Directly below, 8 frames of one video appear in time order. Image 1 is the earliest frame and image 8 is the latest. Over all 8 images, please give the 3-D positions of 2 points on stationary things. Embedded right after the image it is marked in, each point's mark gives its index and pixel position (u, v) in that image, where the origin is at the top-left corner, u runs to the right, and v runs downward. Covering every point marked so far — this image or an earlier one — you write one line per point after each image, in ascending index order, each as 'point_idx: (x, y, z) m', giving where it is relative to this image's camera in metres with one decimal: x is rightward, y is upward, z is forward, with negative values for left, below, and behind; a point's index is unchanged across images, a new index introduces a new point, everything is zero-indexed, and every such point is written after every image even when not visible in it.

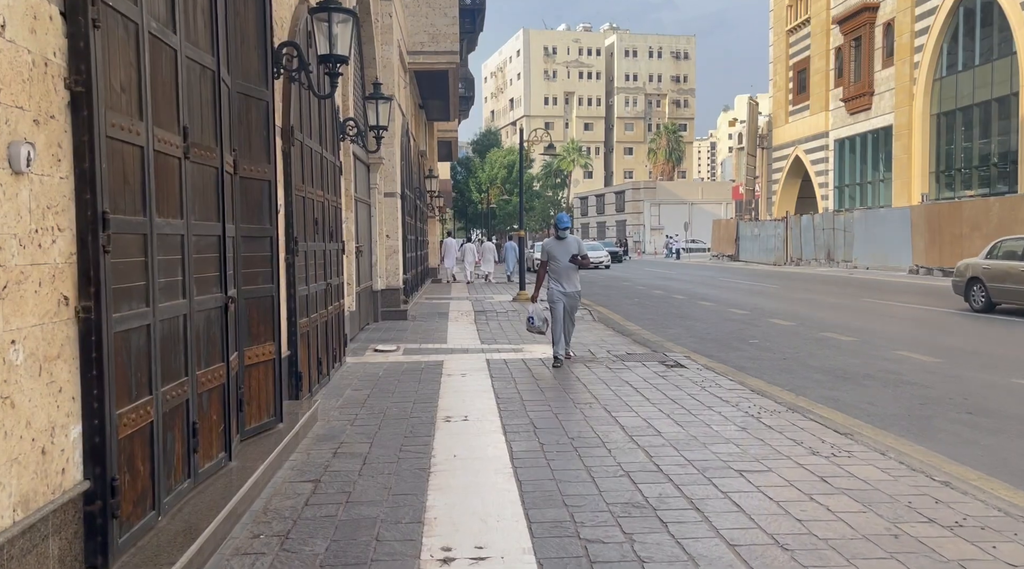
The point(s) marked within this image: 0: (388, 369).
0: (-1.4, -0.9, +9.8) m
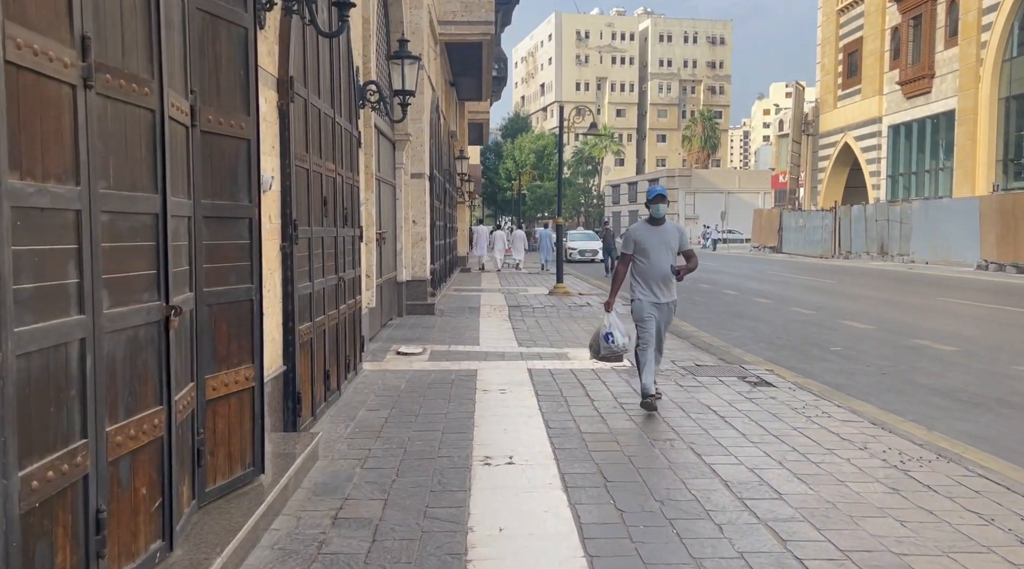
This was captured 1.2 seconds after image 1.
0: (-0.9, -0.9, +8.2) m
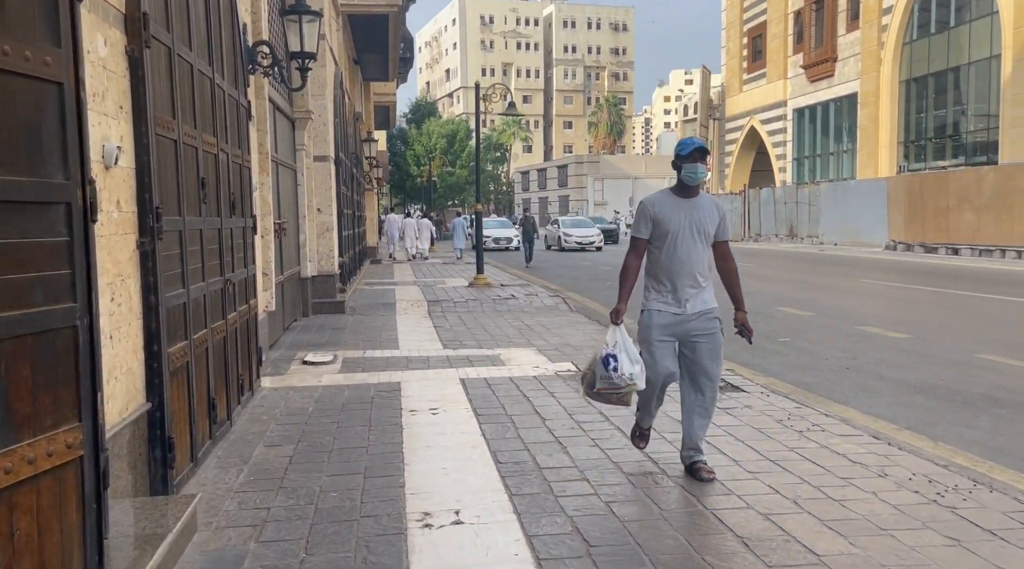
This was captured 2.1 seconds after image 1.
0: (-1.5, -0.9, +6.8) m
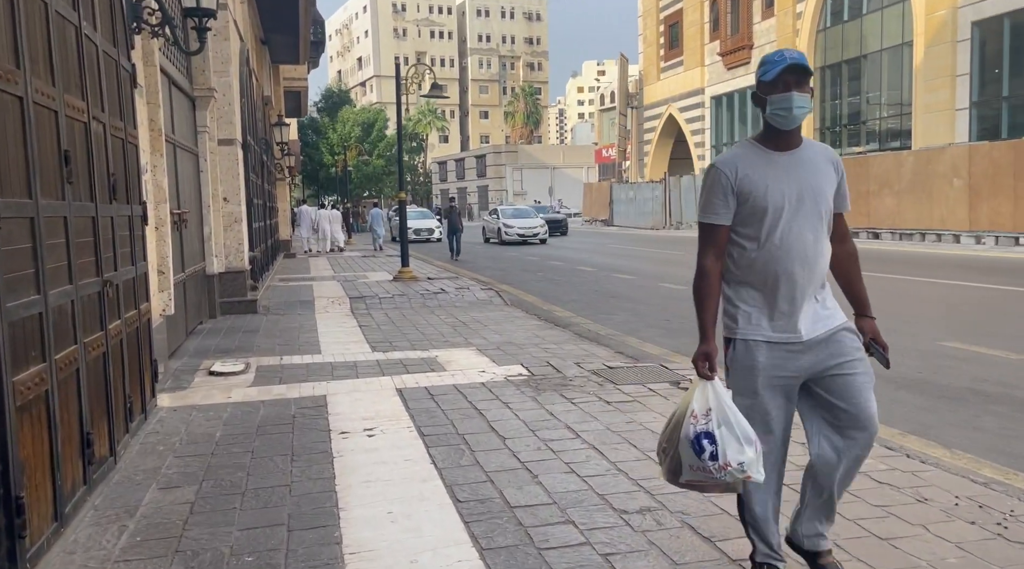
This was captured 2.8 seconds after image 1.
0: (-1.8, -0.9, +5.7) m
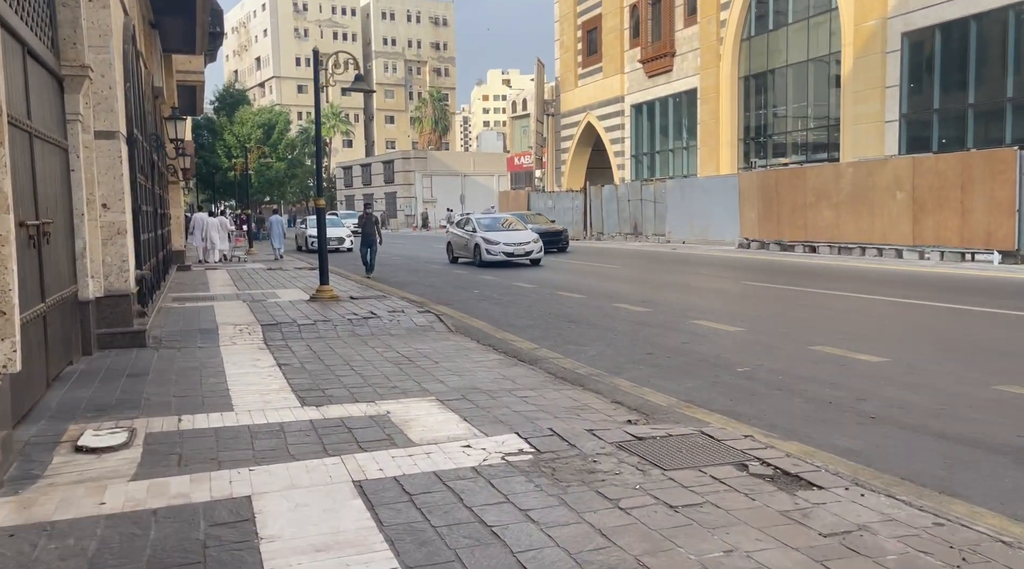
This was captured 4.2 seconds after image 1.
0: (-1.7, -1.1, +3.6) m
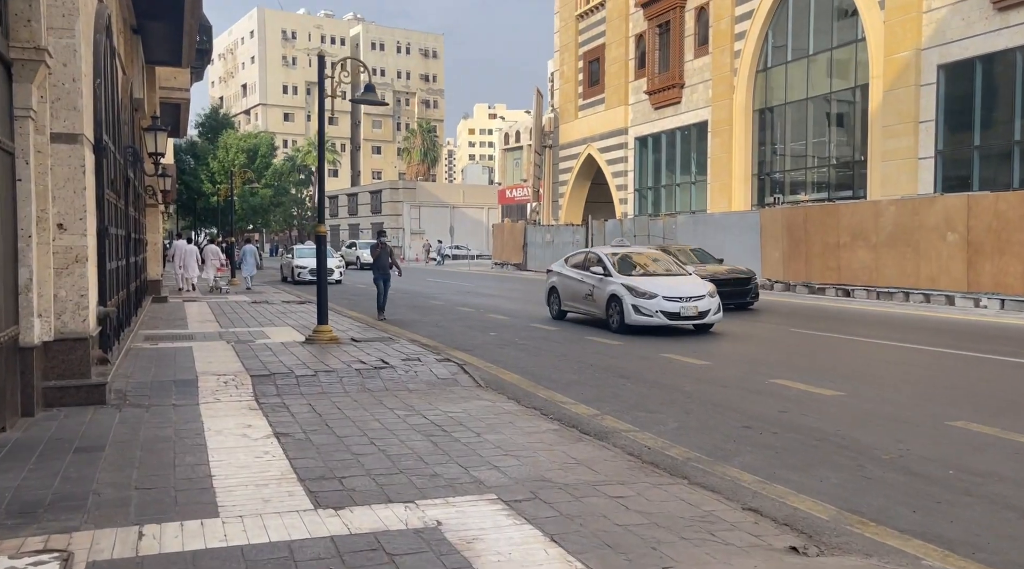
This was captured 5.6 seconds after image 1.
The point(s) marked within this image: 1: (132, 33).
0: (-1.0, -1.3, +1.6) m
1: (-7.1, +4.7, +16.7) m
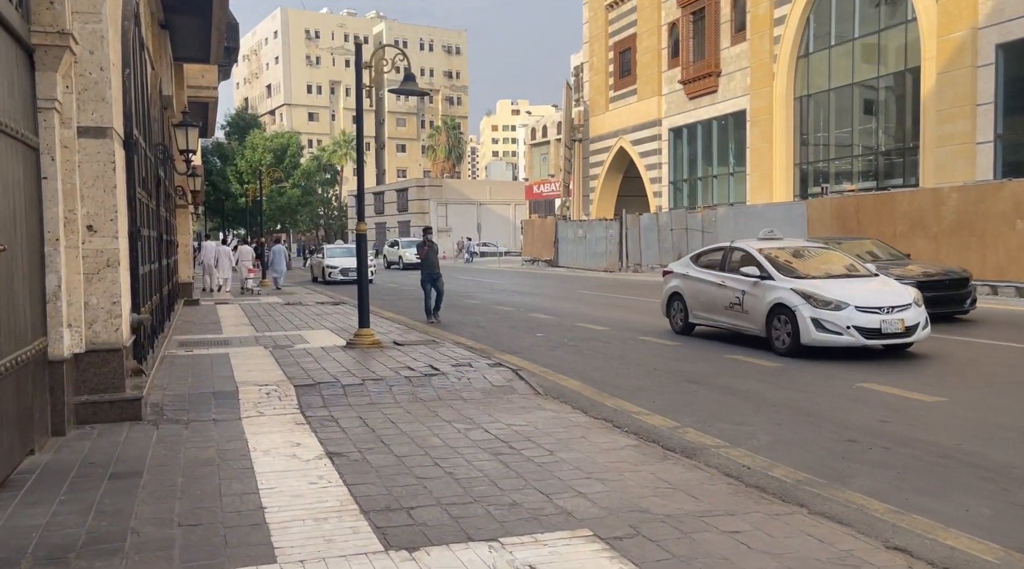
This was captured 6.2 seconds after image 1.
0: (-0.6, -1.3, +0.9) m
1: (-6.4, +4.7, +16.2) m
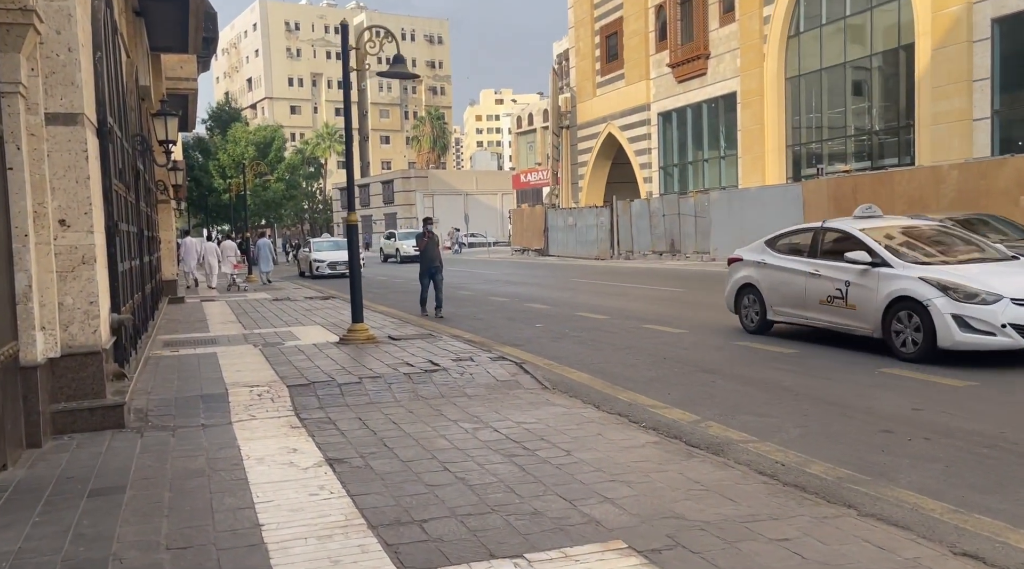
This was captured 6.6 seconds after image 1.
0: (-0.4, -1.3, +0.4) m
1: (-6.6, +4.7, +15.5) m
